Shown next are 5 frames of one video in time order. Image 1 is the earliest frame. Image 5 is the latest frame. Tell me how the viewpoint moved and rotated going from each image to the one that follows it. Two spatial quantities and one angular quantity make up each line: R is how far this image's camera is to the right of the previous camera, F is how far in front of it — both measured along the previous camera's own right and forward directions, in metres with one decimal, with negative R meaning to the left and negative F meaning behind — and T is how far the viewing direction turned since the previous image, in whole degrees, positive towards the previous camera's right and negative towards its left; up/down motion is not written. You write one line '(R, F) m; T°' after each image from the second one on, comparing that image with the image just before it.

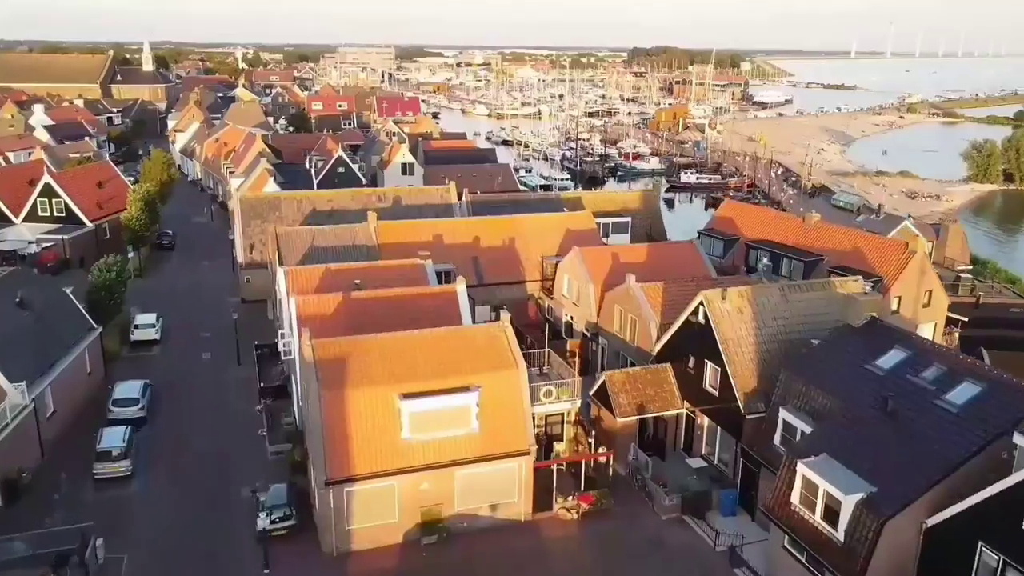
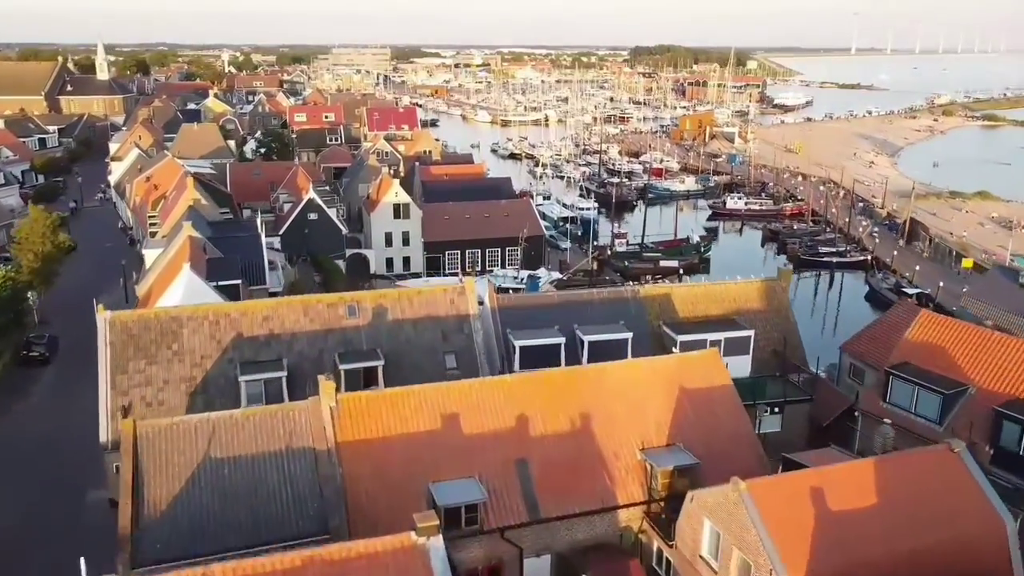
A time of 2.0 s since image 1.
(-1.4, +12.9) m; 0°
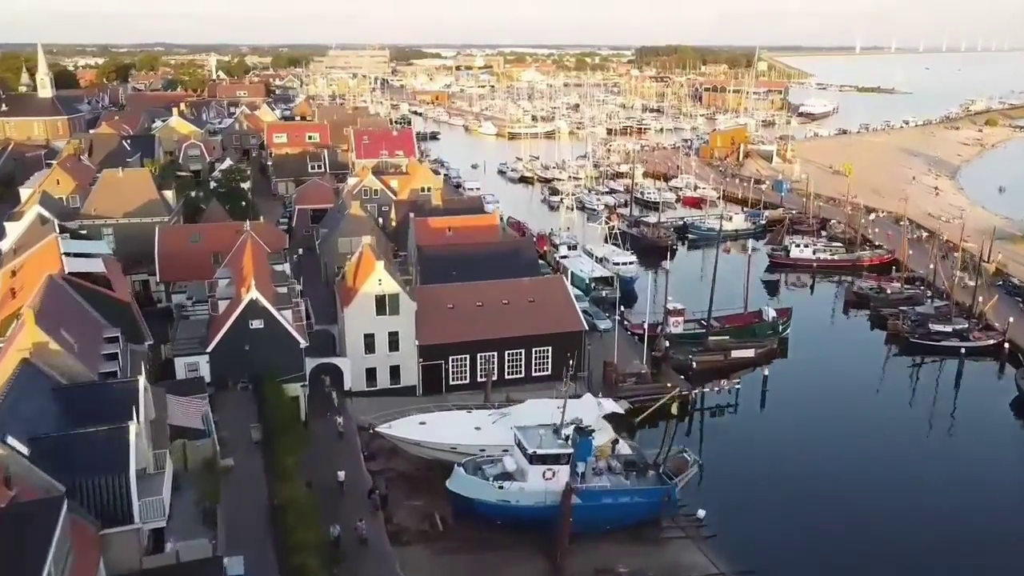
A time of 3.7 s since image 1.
(-1.1, +12.6) m; 0°
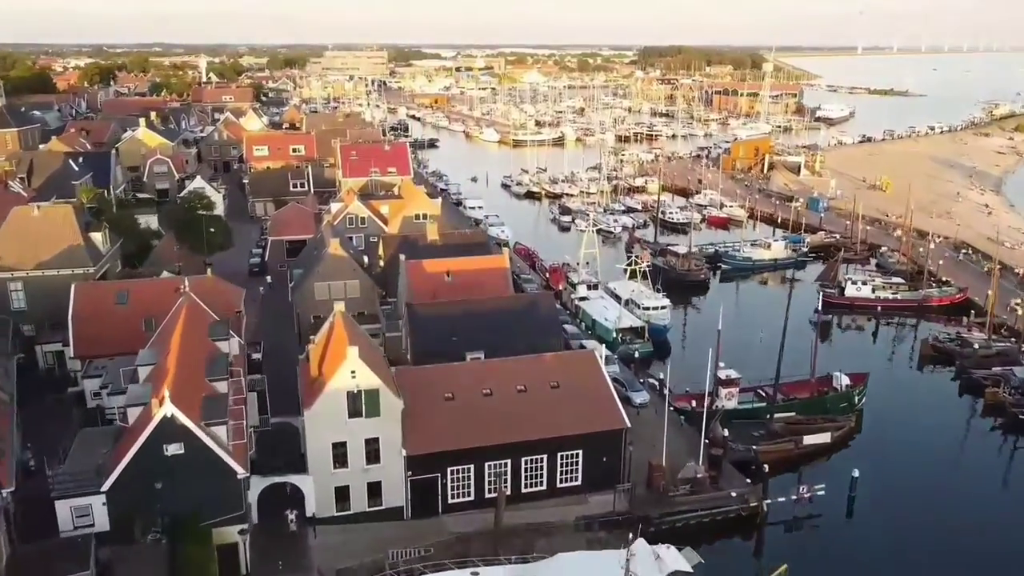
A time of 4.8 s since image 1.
(-0.6, +8.2) m; 0°
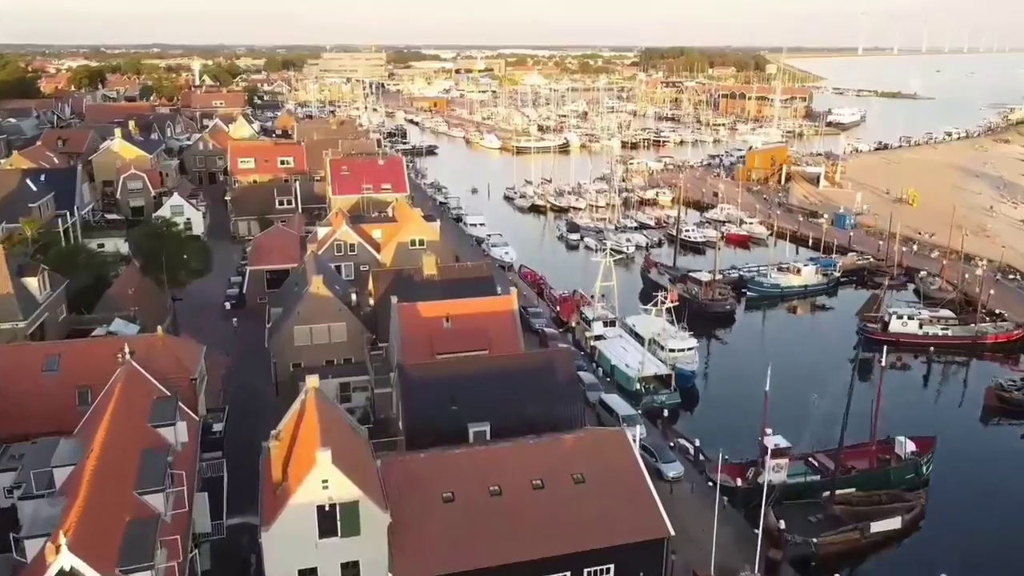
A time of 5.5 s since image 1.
(-0.4, +5.1) m; 0°
